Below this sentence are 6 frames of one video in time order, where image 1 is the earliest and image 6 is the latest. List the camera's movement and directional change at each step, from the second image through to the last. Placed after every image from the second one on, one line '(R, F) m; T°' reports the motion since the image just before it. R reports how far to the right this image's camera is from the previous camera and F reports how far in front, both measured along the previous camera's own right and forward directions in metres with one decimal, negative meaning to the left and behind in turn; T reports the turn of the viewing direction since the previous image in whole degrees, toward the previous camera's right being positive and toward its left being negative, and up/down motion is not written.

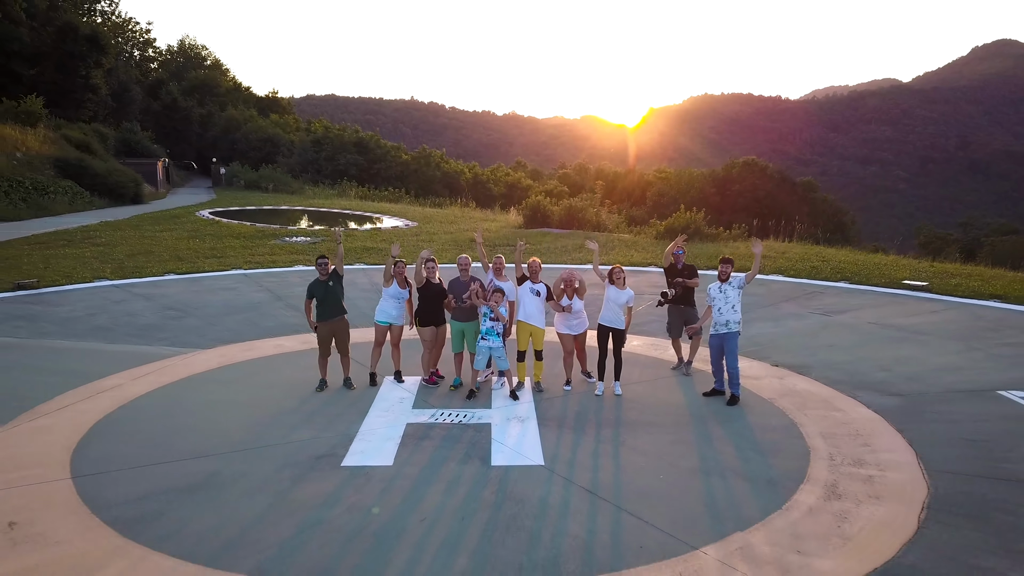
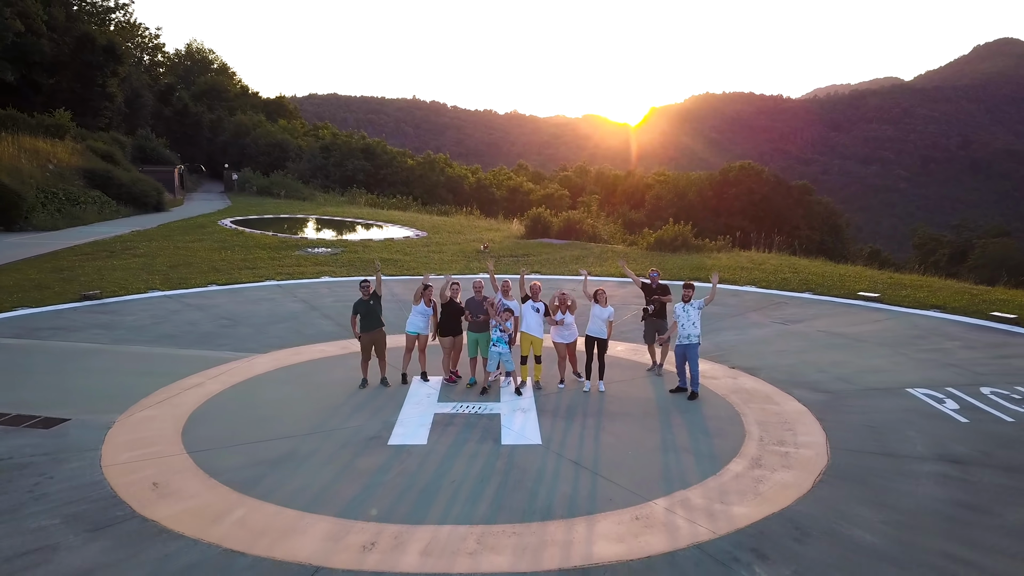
(0.0, -1.4) m; 0°
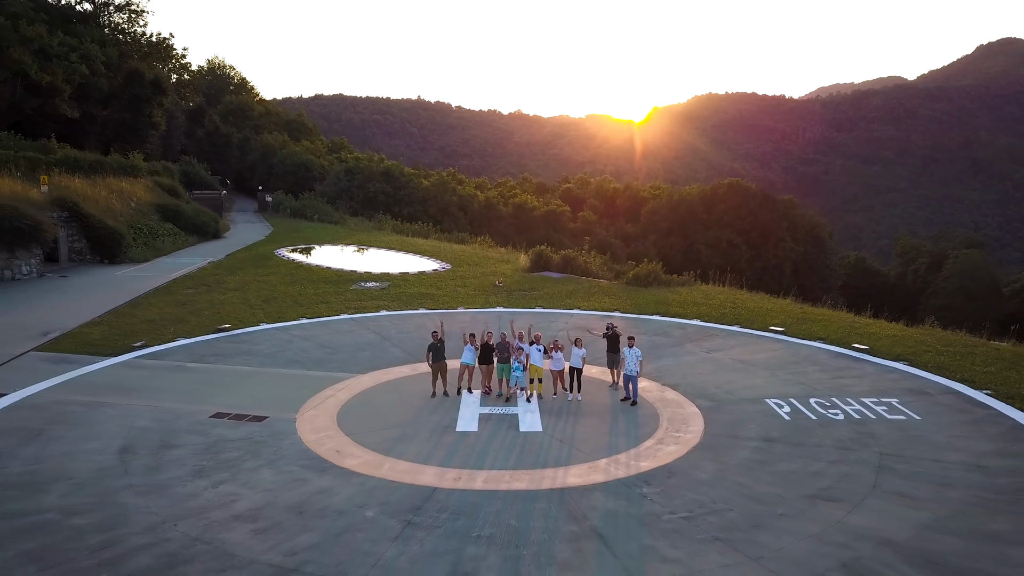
(-0.1, -4.5) m; 0°
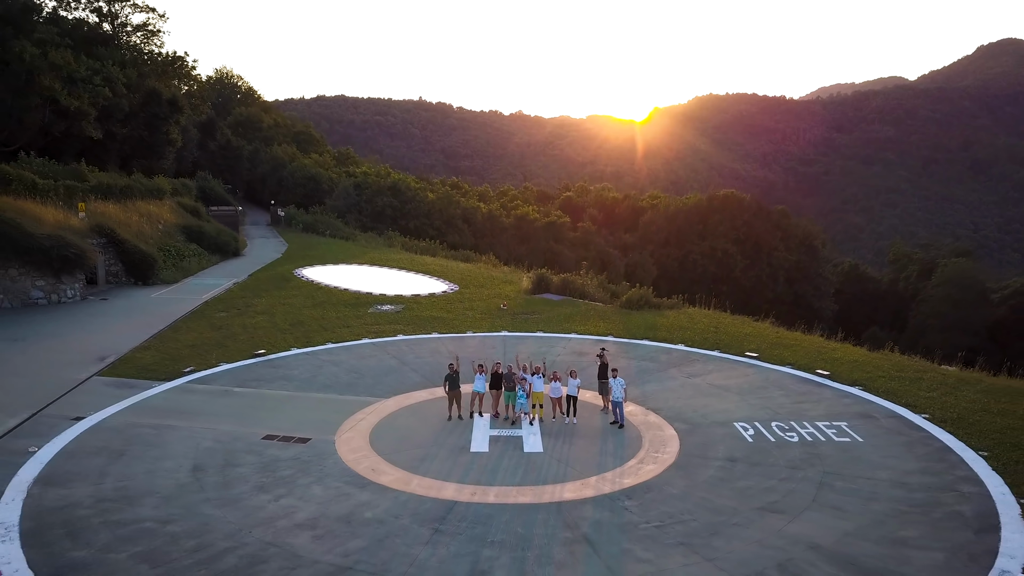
(-0.1, -2.0) m; 0°
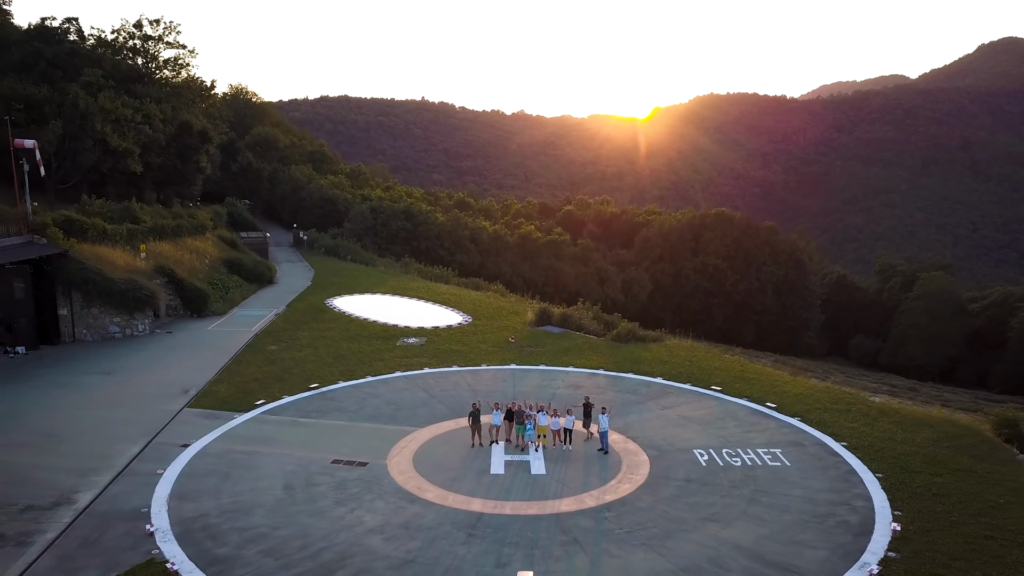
(-0.1, -3.9) m; 0°
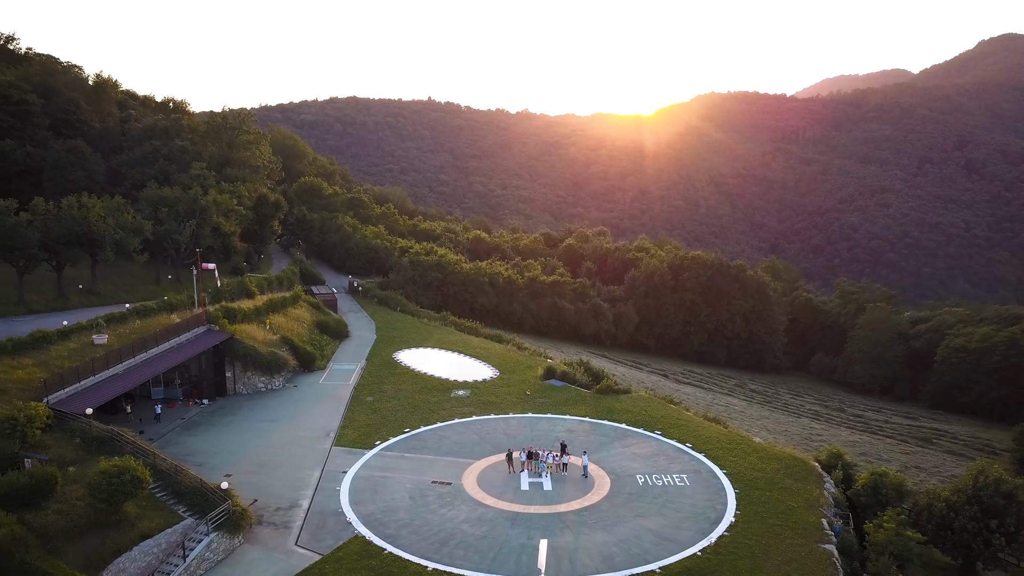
(-0.5, -12.9) m; 0°
